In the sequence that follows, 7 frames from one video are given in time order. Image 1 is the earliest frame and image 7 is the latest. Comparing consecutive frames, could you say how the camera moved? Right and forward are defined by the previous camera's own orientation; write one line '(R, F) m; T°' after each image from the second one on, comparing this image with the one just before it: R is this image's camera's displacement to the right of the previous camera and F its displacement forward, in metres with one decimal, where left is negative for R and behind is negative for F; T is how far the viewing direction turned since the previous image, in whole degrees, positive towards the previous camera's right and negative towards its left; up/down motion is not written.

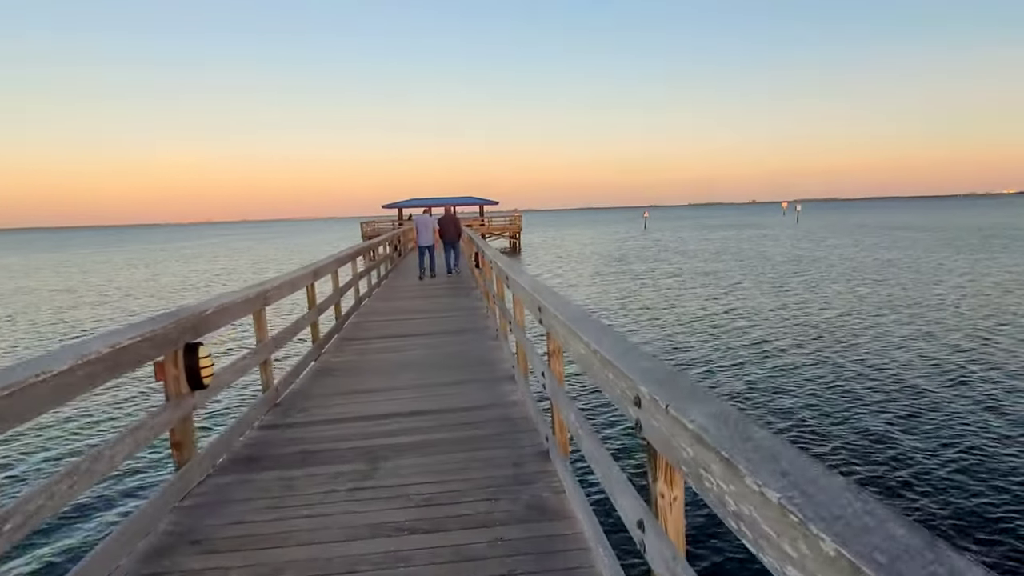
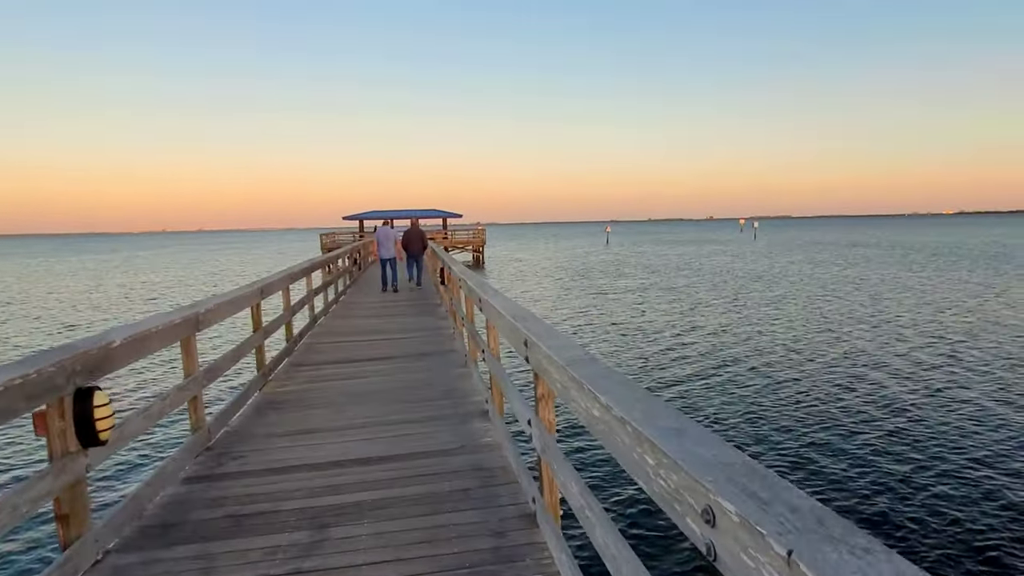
(-0.1, +0.4) m; +4°
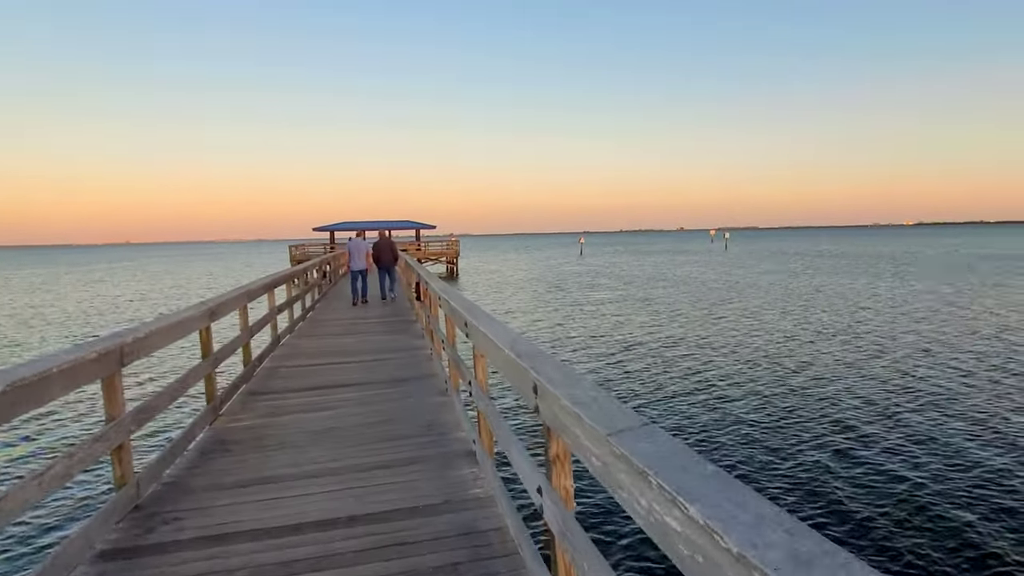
(-0.1, +0.4) m; +3°
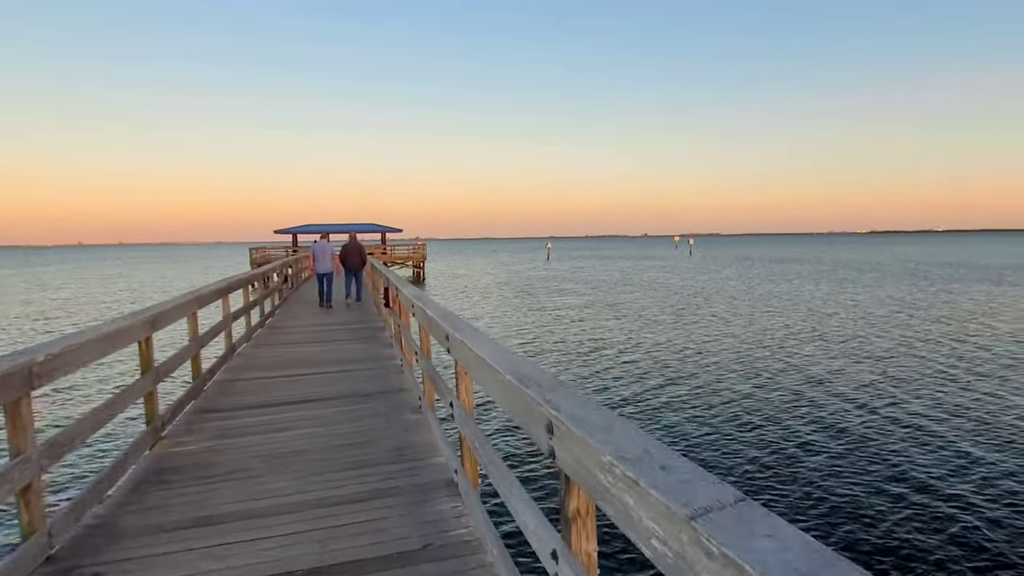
(-0.1, +0.3) m; +3°
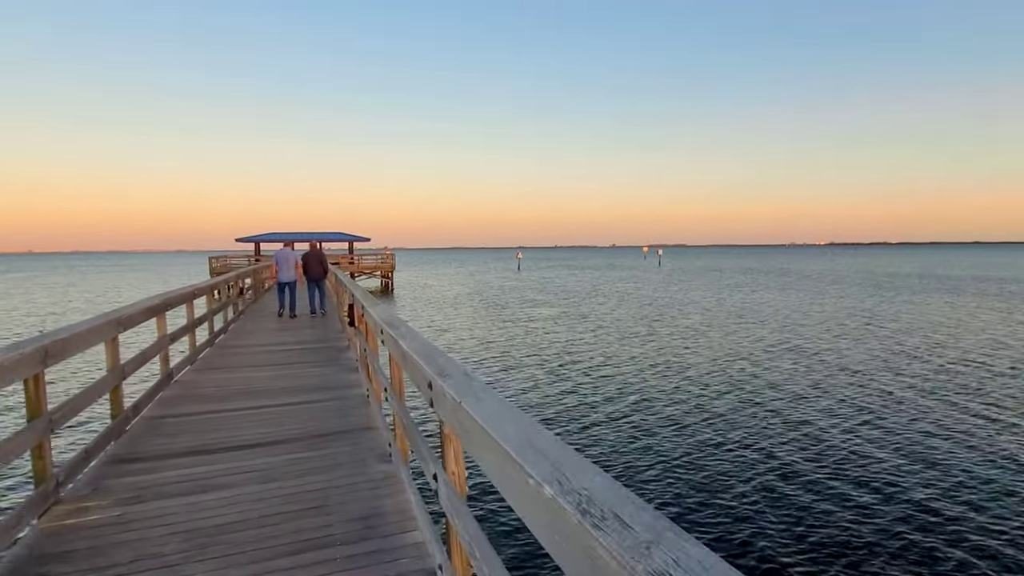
(-0.1, +0.6) m; +3°
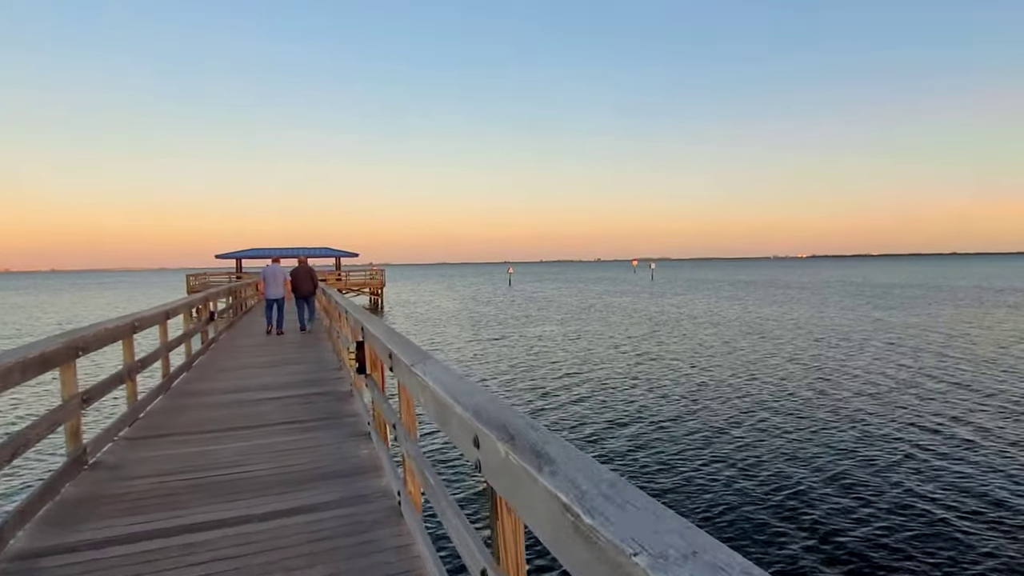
(-0.6, +1.5) m; +1°
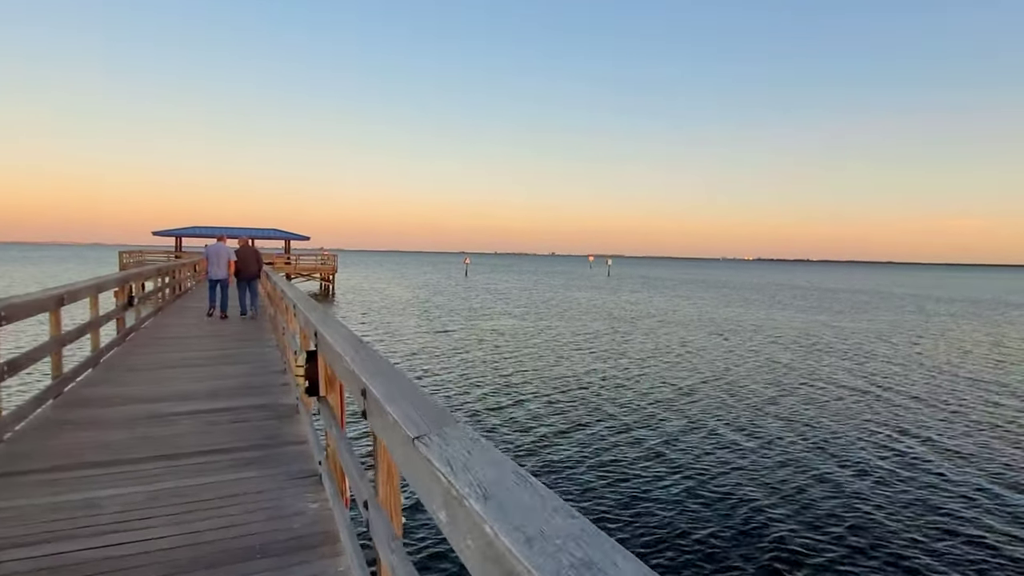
(-0.2, +0.8) m; +5°
